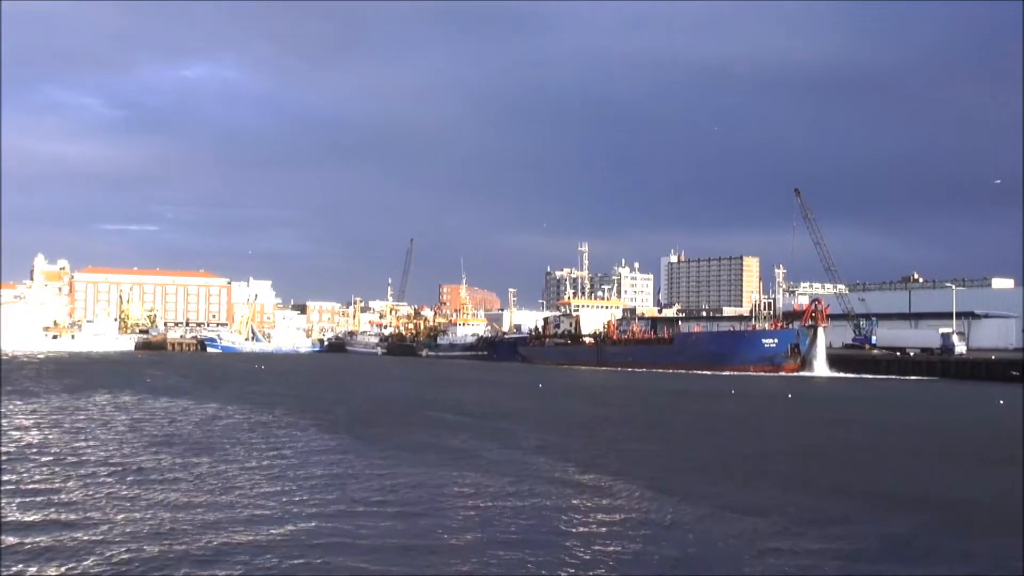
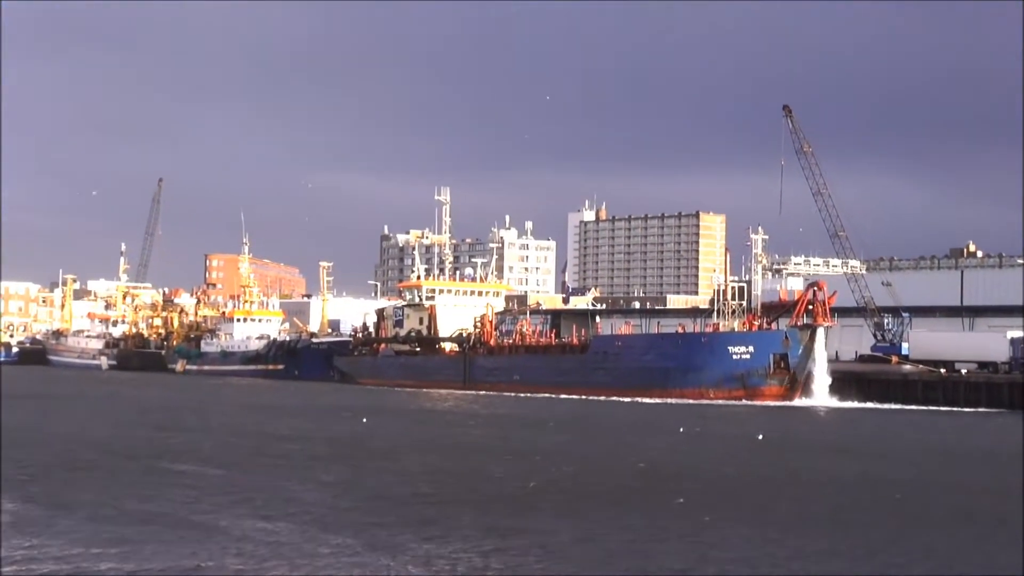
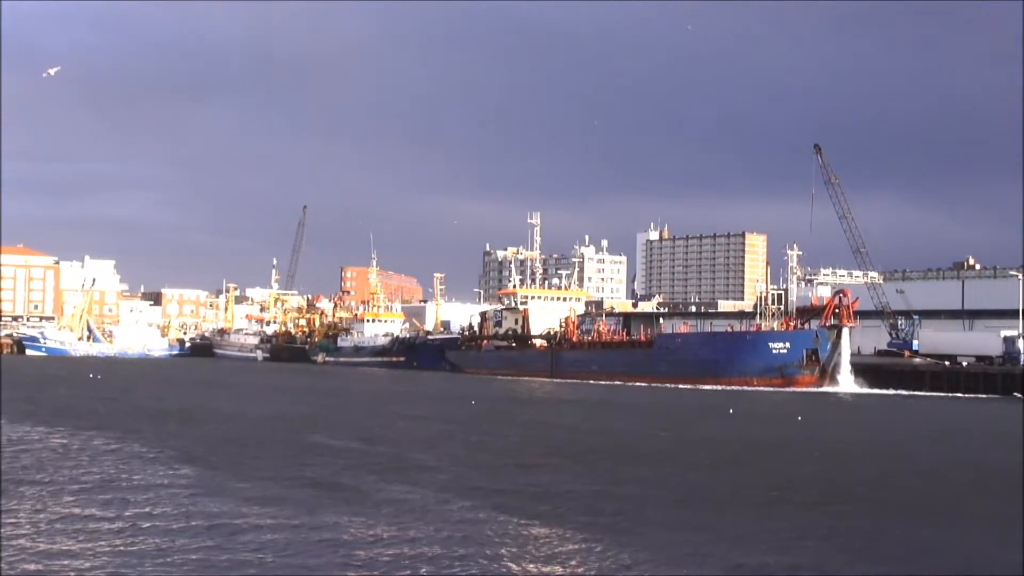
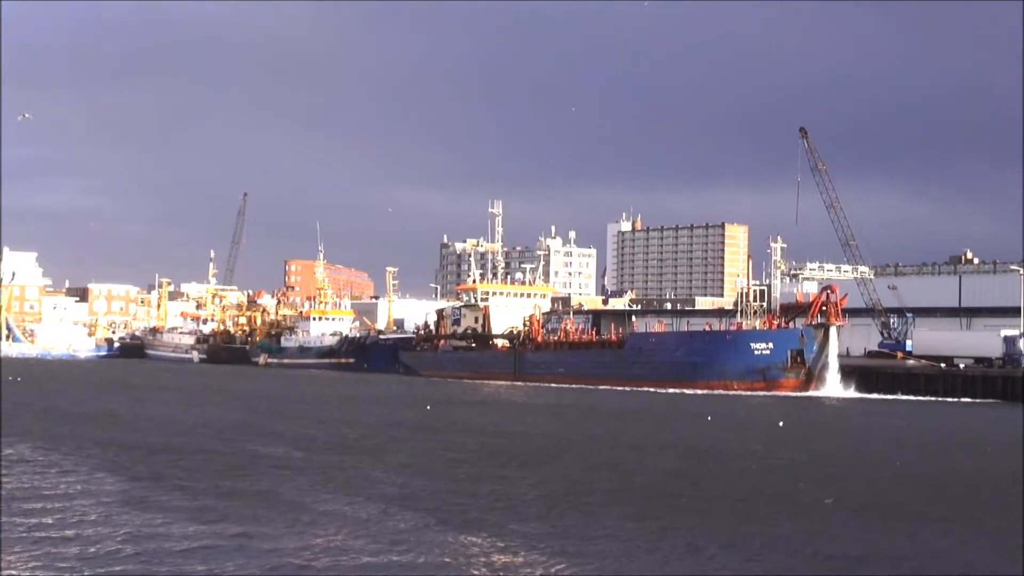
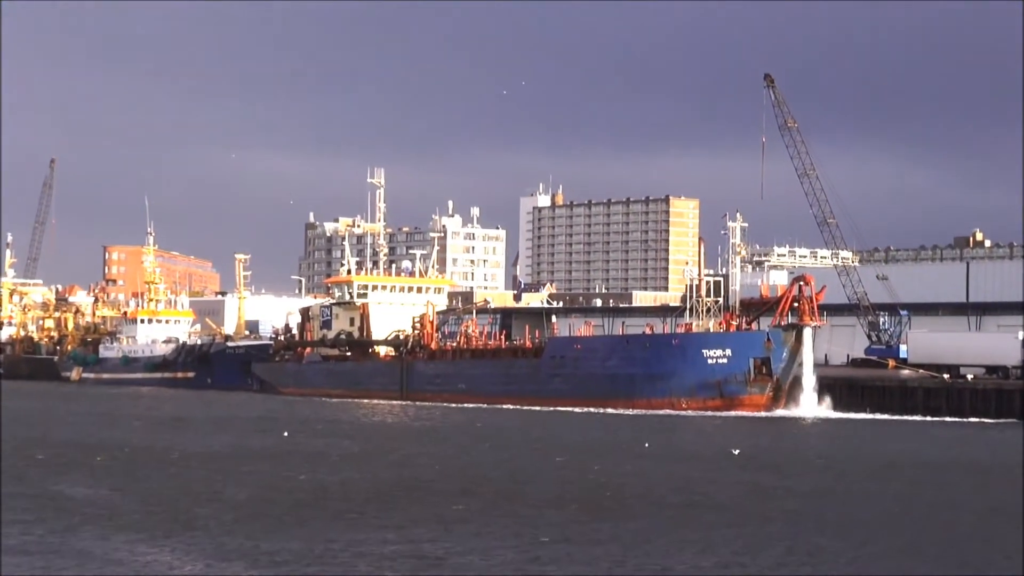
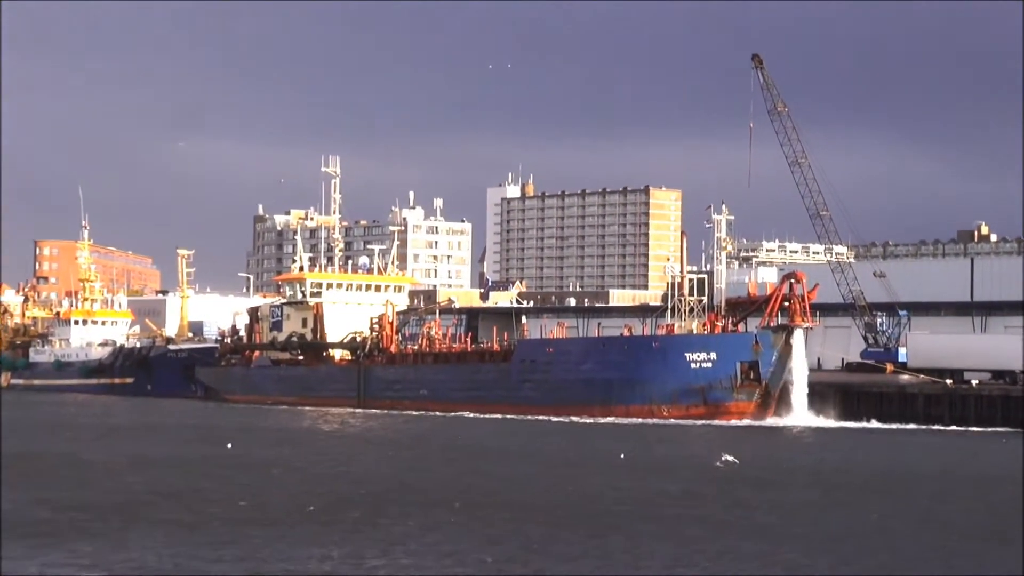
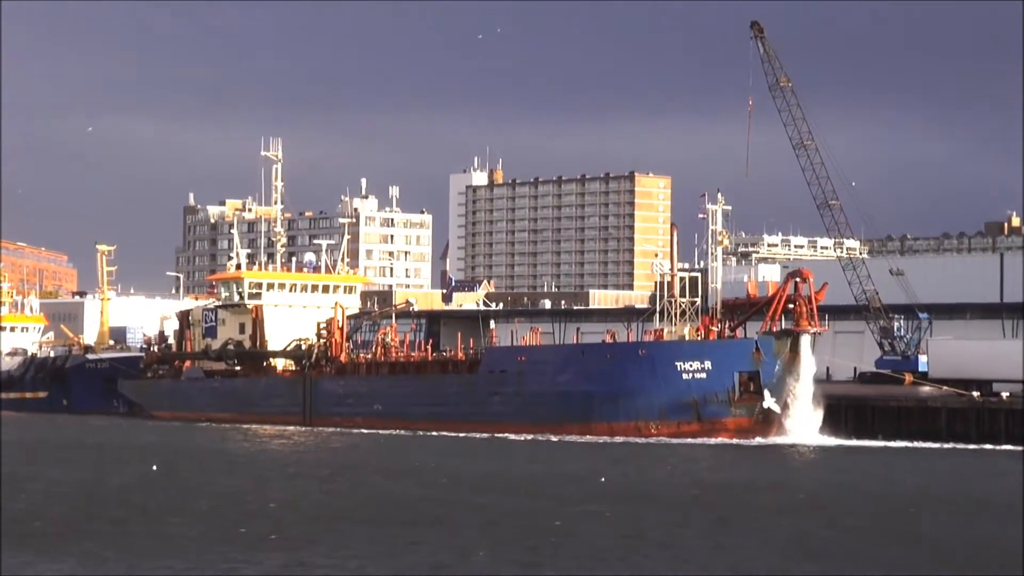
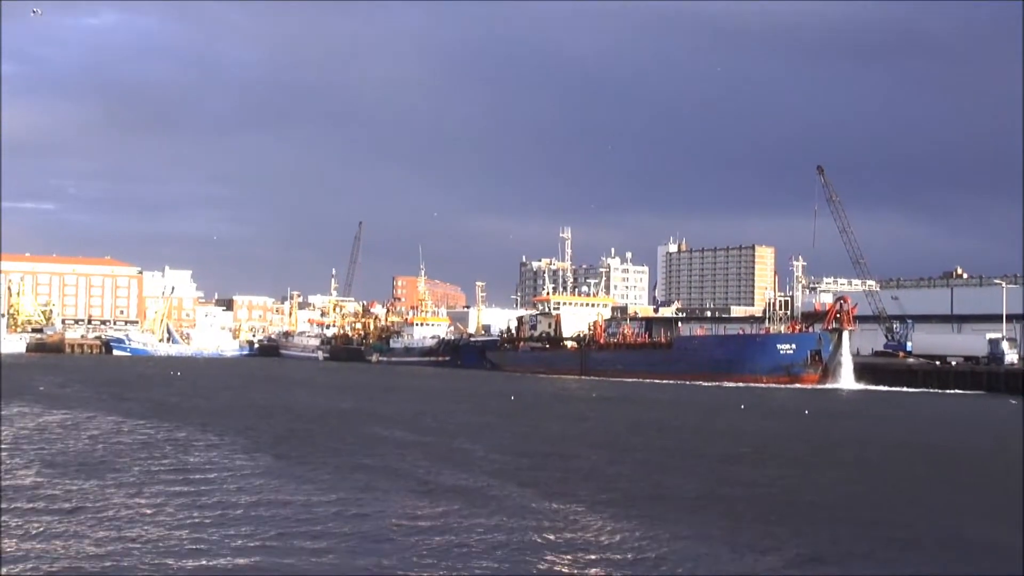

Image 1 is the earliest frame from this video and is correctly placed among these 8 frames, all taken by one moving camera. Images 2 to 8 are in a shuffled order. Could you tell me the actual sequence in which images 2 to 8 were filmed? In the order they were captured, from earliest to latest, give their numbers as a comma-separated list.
8, 3, 4, 2, 5, 6, 7
